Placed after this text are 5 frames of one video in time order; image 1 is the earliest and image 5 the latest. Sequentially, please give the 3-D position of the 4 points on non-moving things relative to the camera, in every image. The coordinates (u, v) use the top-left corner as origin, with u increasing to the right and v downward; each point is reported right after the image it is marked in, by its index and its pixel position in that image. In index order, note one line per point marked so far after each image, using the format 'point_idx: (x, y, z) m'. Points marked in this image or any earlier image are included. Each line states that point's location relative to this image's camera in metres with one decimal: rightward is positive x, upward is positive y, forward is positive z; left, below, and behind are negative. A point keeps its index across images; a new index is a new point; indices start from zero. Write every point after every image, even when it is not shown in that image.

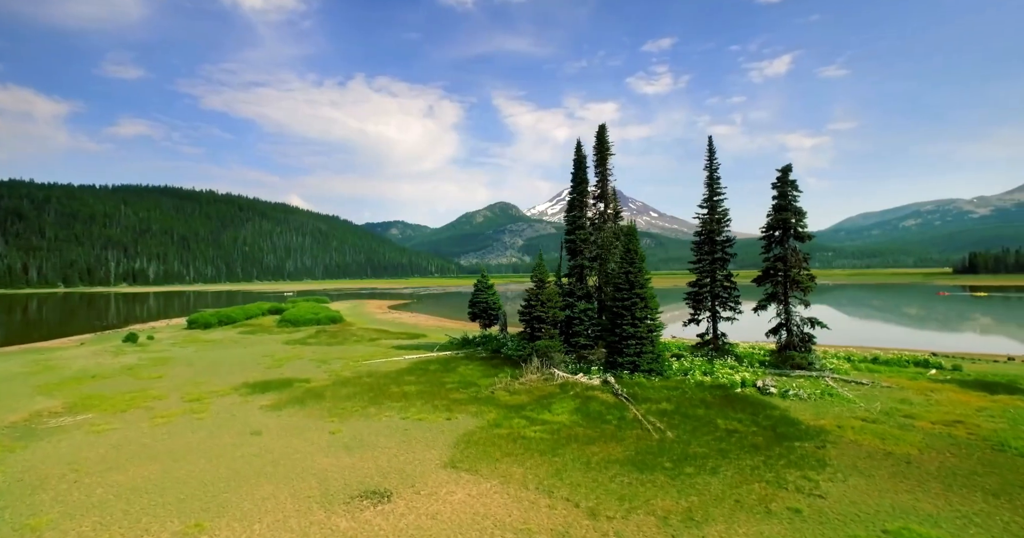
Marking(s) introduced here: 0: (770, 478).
0: (+8.7, -7.1, +17.7) m
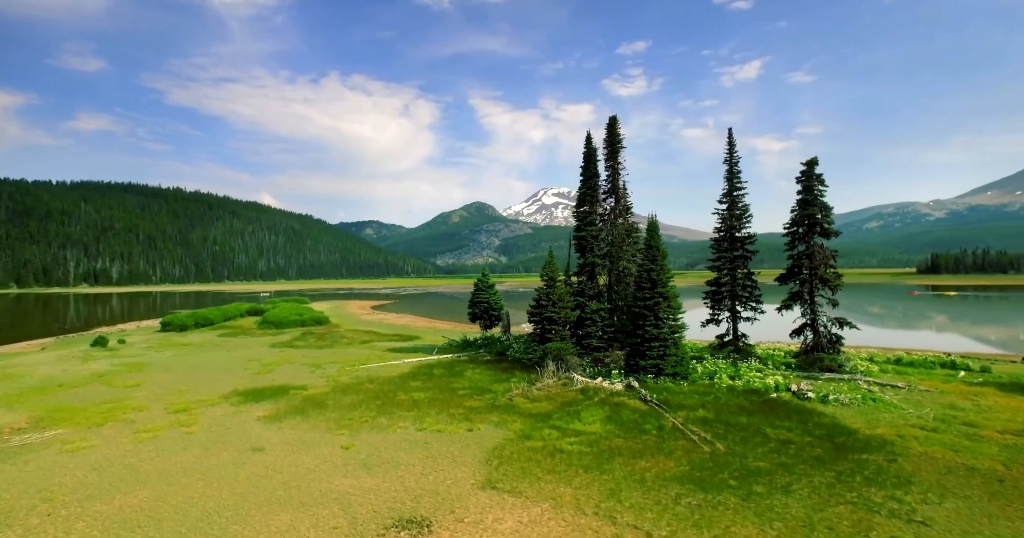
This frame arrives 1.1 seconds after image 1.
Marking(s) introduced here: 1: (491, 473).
0: (+10.4, -6.9, +15.9) m
1: (-0.8, -7.7, +19.7) m
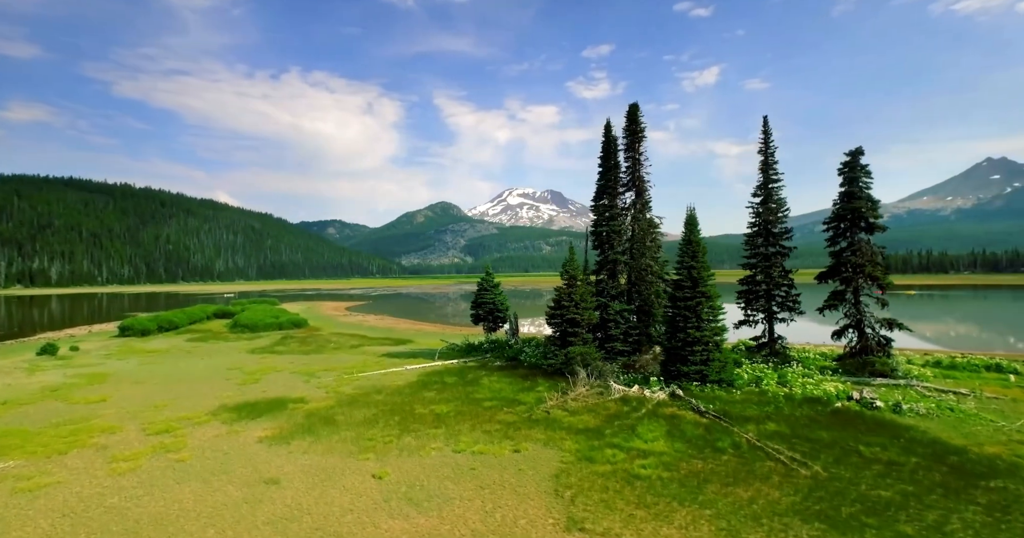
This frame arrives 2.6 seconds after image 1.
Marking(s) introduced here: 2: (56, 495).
0: (+13.2, -6.8, +13.4) m
1: (+1.8, -7.5, +16.5) m
2: (-16.4, -8.1, +18.9) m
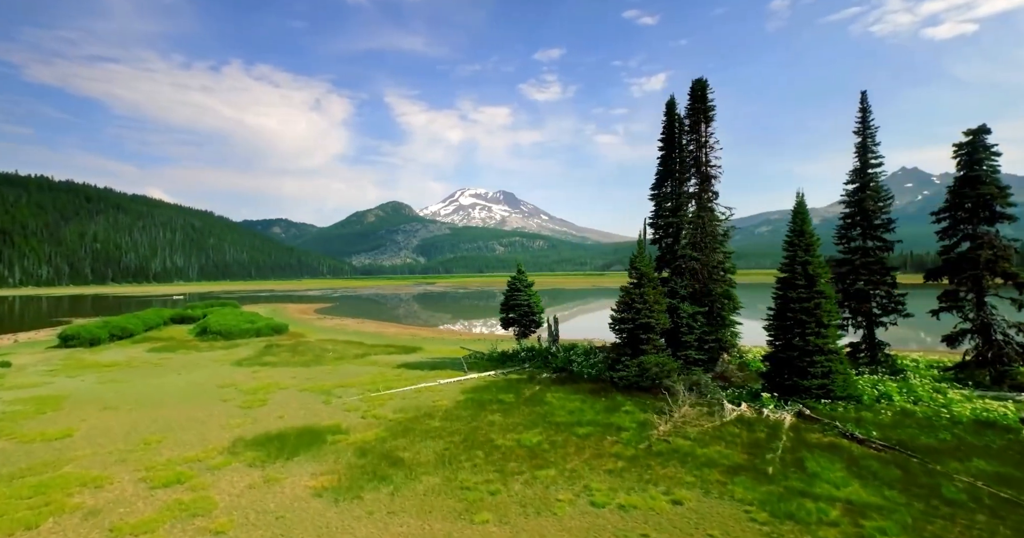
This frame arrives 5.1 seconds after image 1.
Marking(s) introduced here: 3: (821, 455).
0: (+19.0, -6.6, +9.2) m
1: (+7.4, -7.4, +11.4) m
2: (-10.9, -7.9, +12.3) m
3: (+11.5, -7.0, +19.9) m
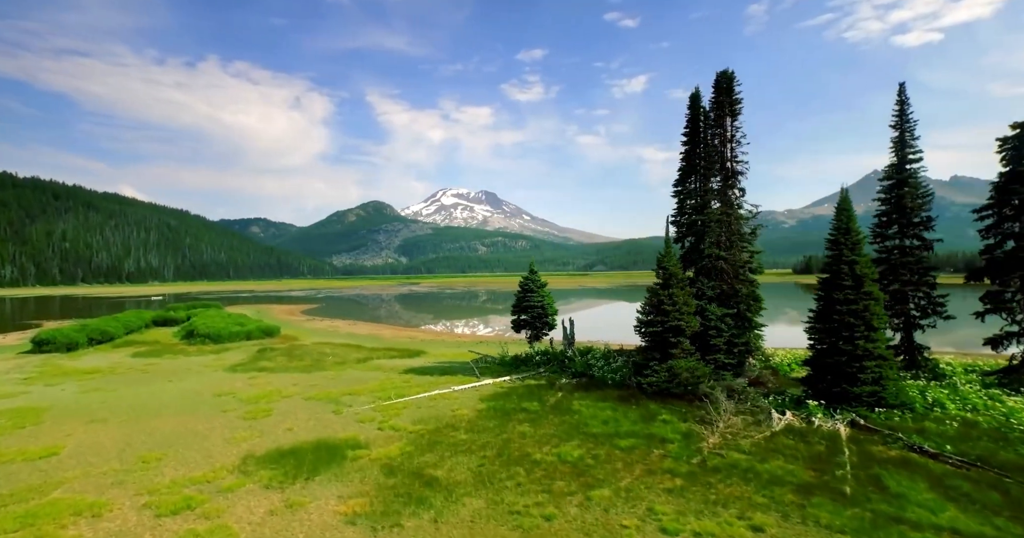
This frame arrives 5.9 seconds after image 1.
0: (+21.1, -6.6, +7.9) m
1: (+9.3, -7.3, +9.8) m
2: (-8.9, -7.9, +10.1) m
3: (+13.2, -7.1, +18.5) m
